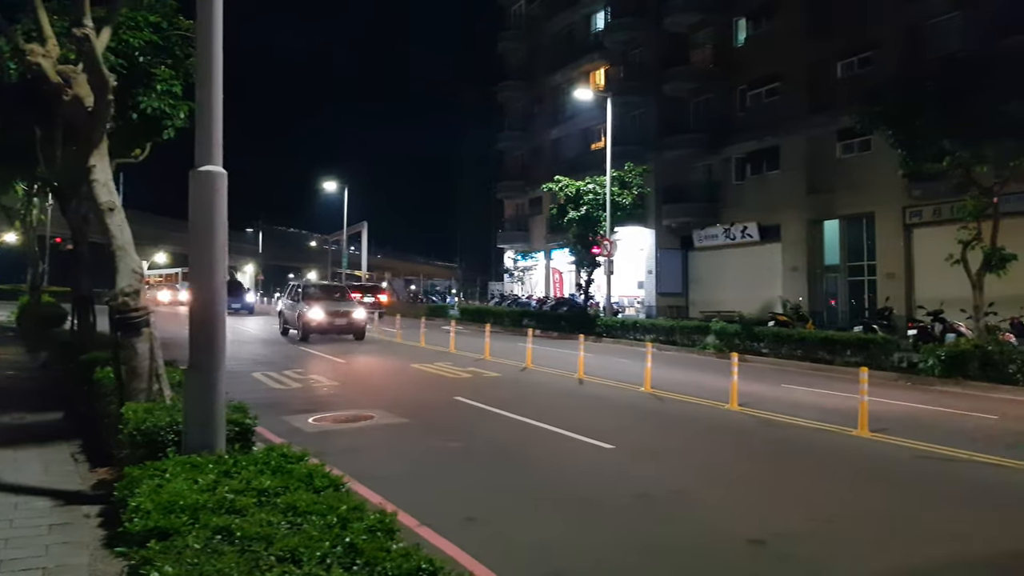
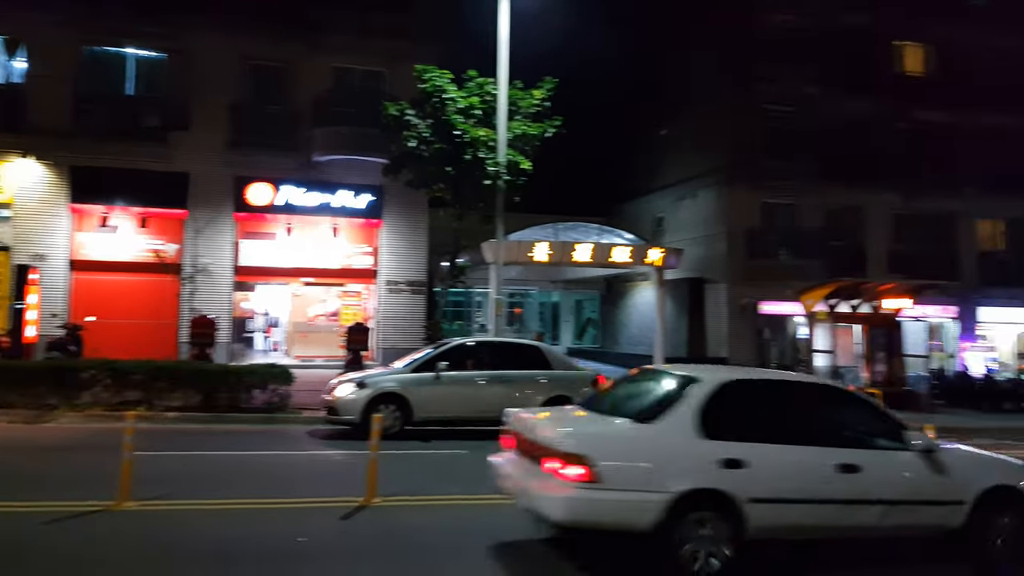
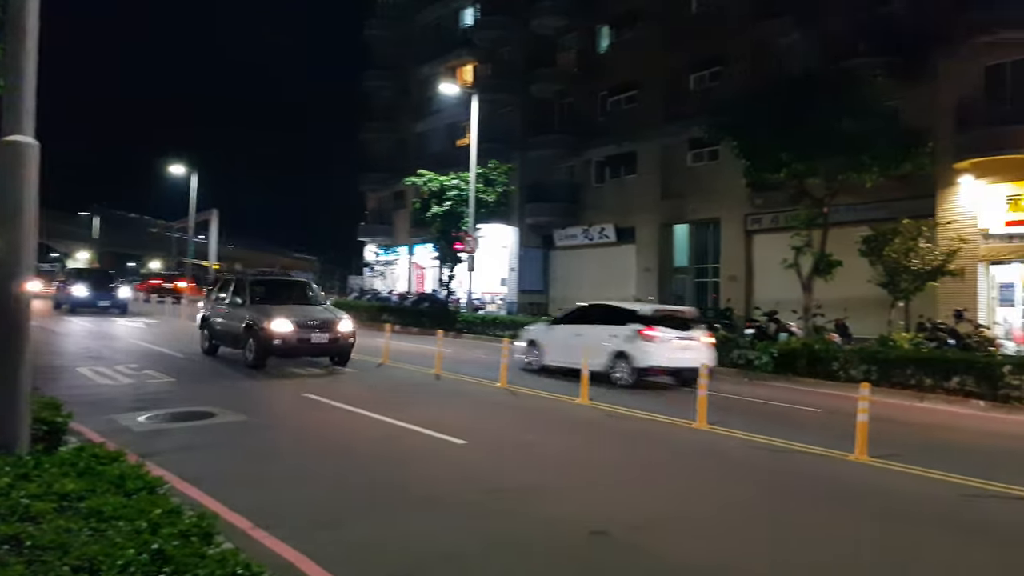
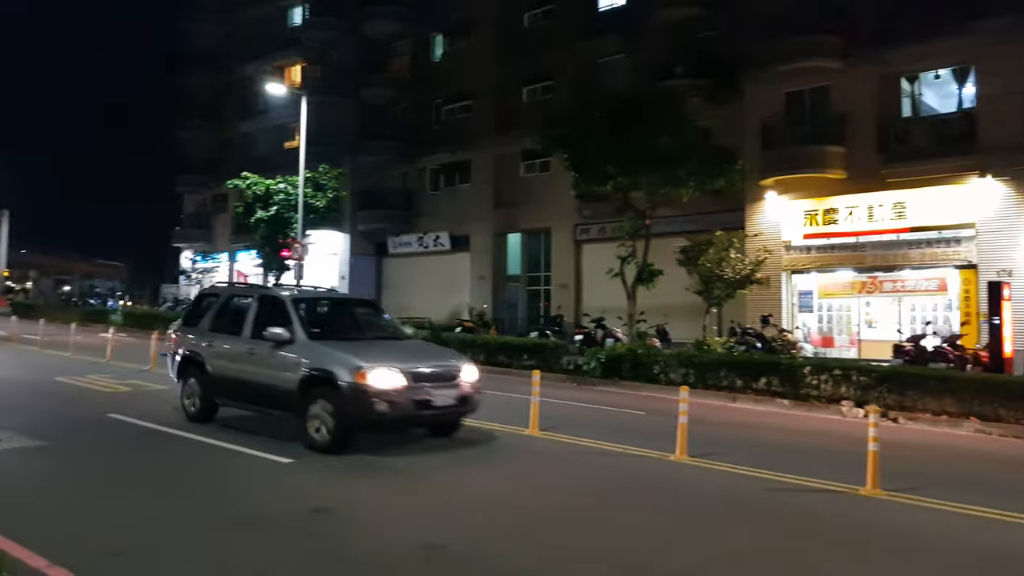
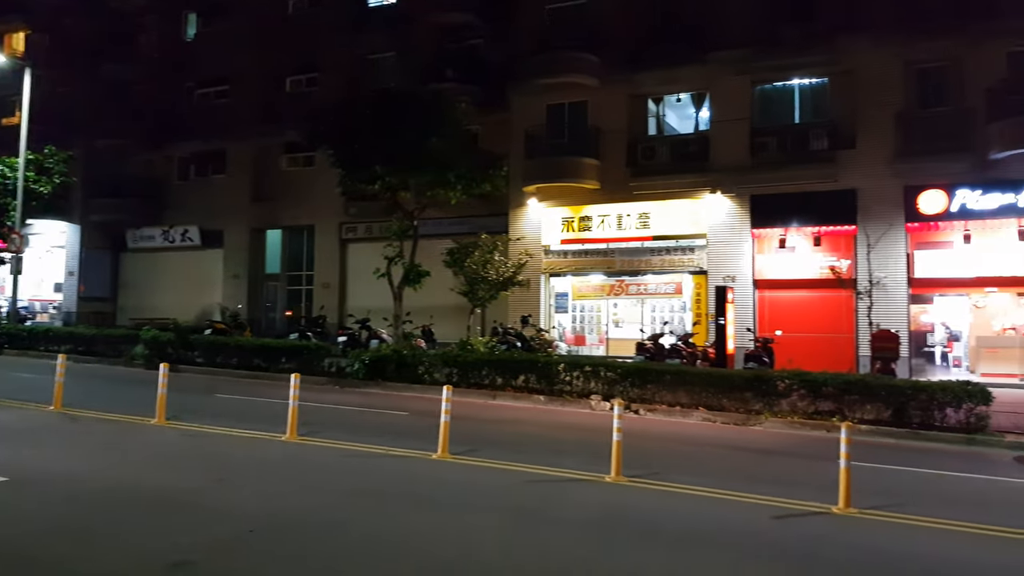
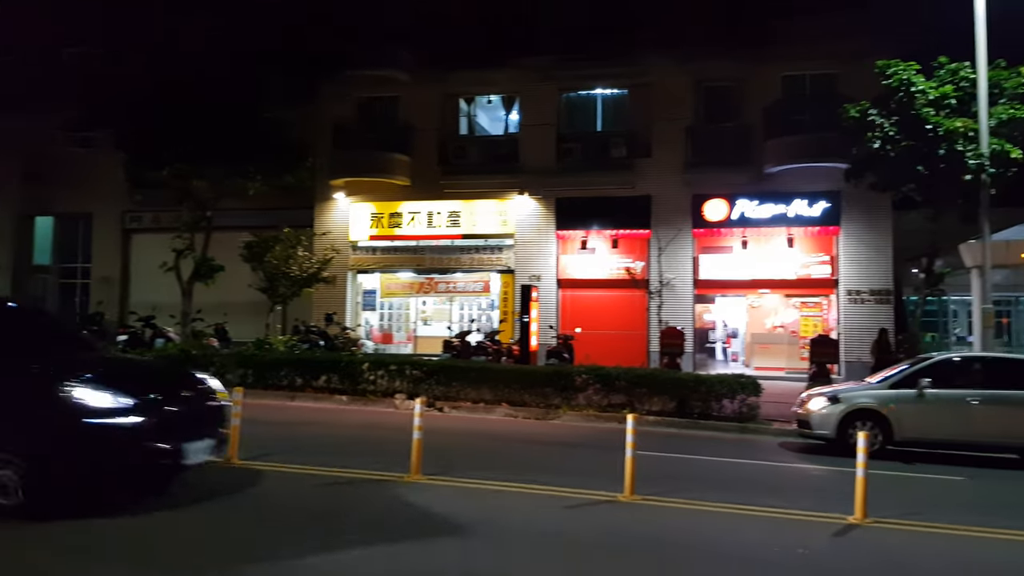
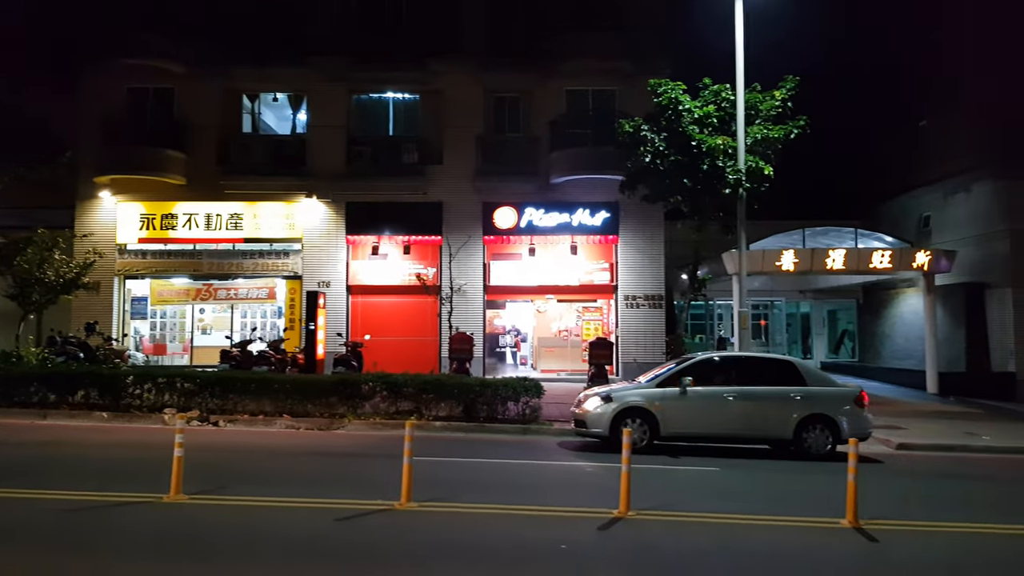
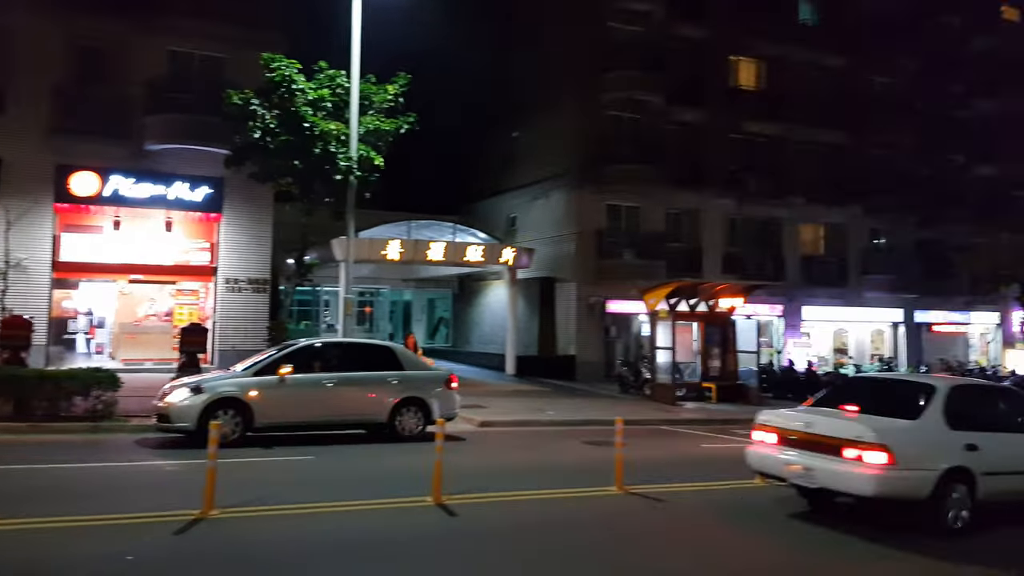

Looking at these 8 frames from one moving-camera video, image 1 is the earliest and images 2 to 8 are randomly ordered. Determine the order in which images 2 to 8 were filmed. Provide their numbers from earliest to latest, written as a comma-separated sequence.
3, 4, 5, 6, 7, 2, 8
